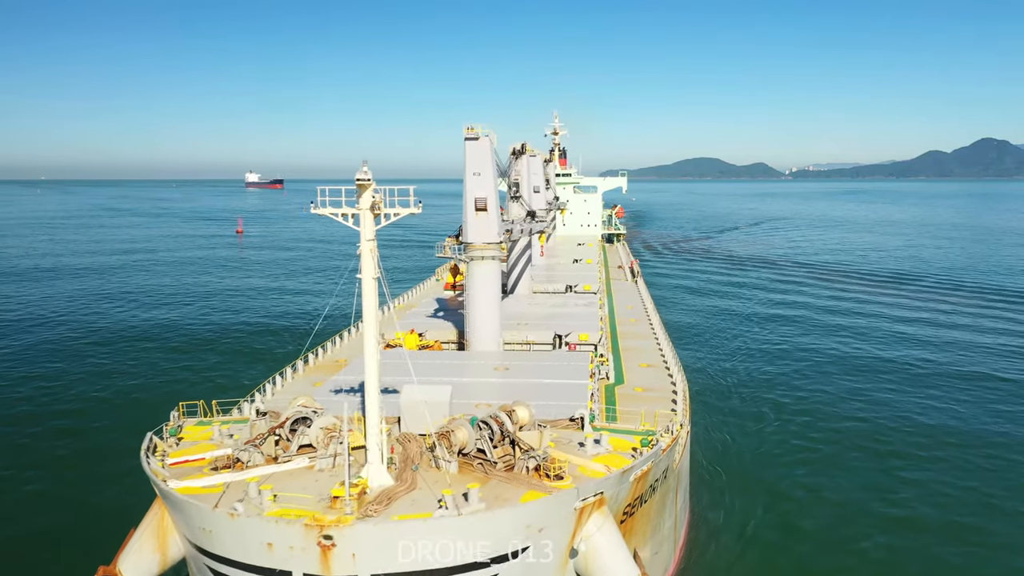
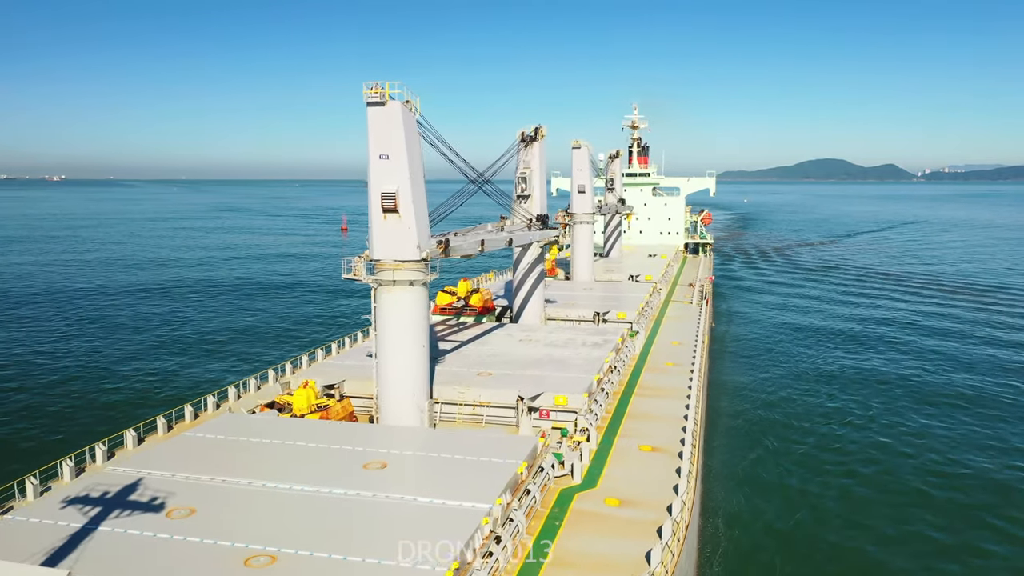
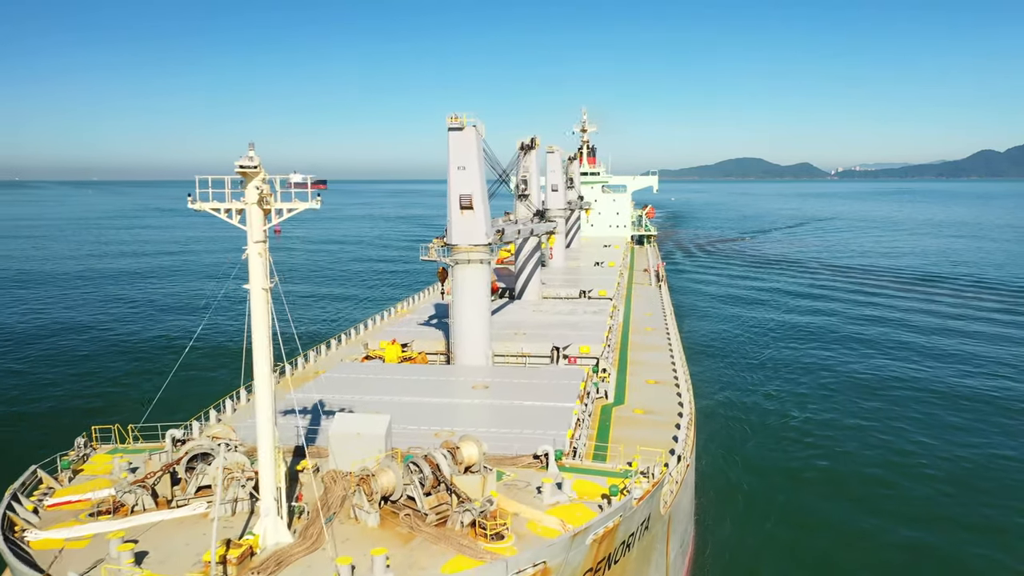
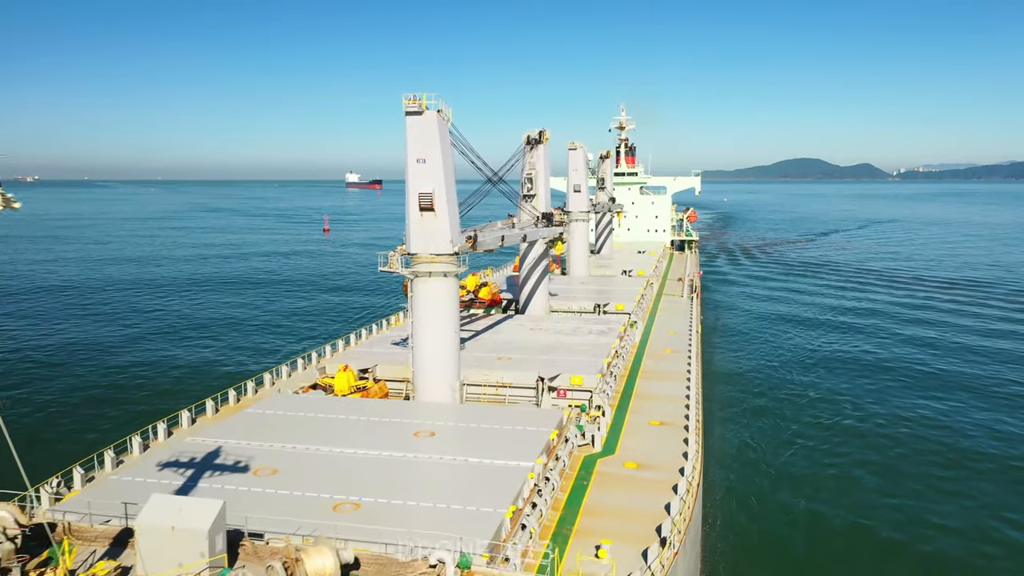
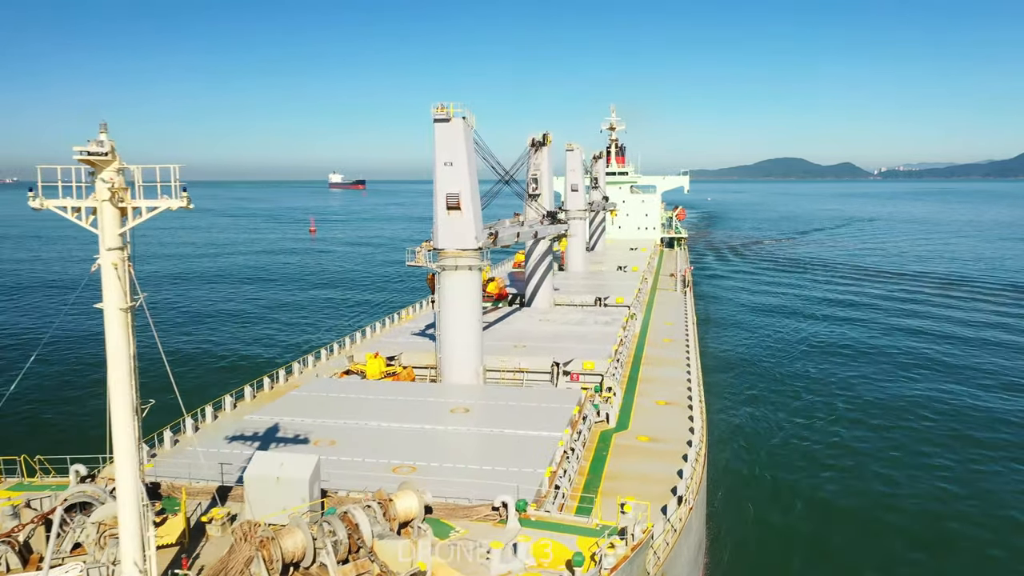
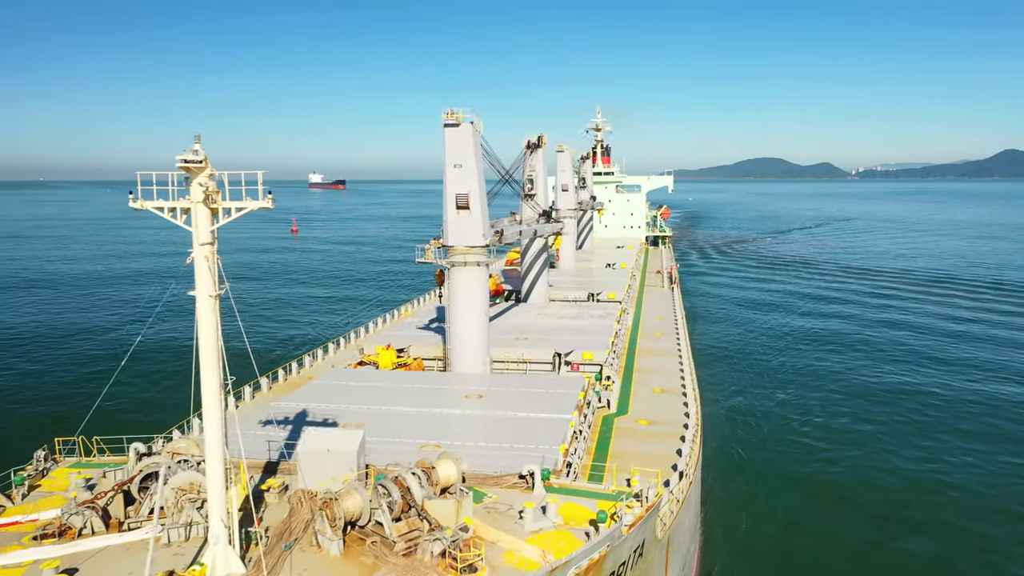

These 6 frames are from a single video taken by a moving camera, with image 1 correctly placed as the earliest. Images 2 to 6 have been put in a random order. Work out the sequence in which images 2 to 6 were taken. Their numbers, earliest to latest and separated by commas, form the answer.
3, 6, 5, 4, 2
